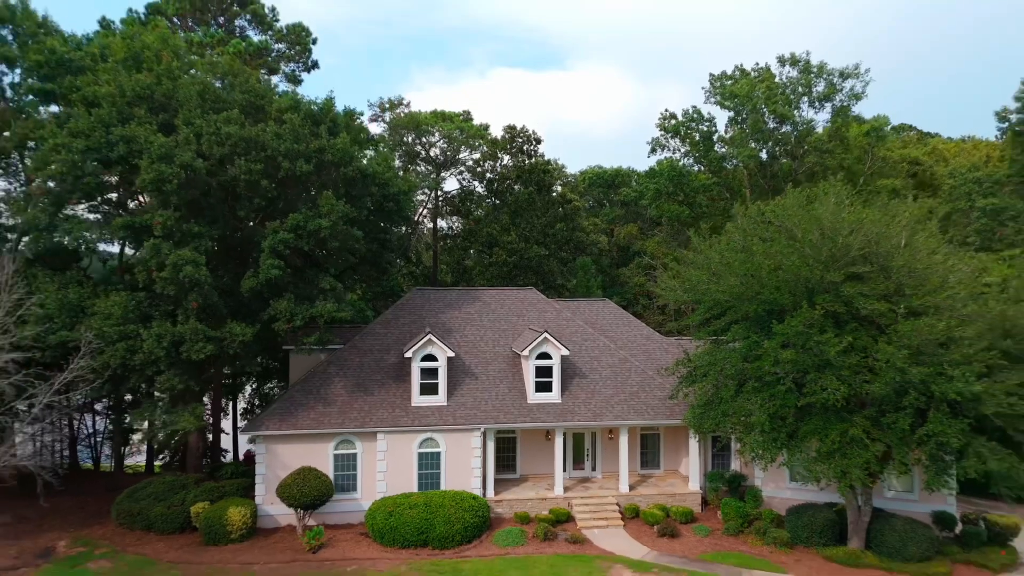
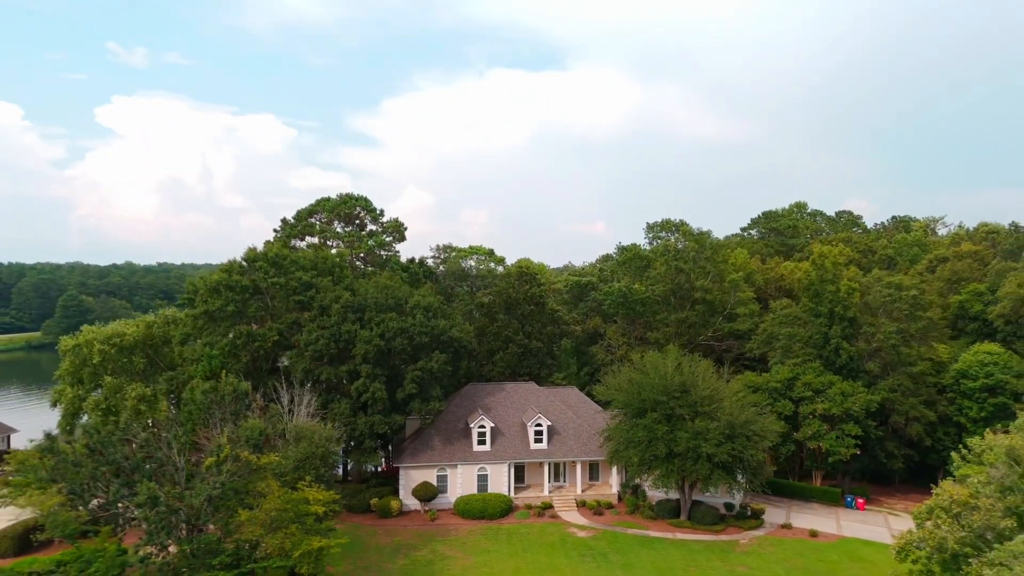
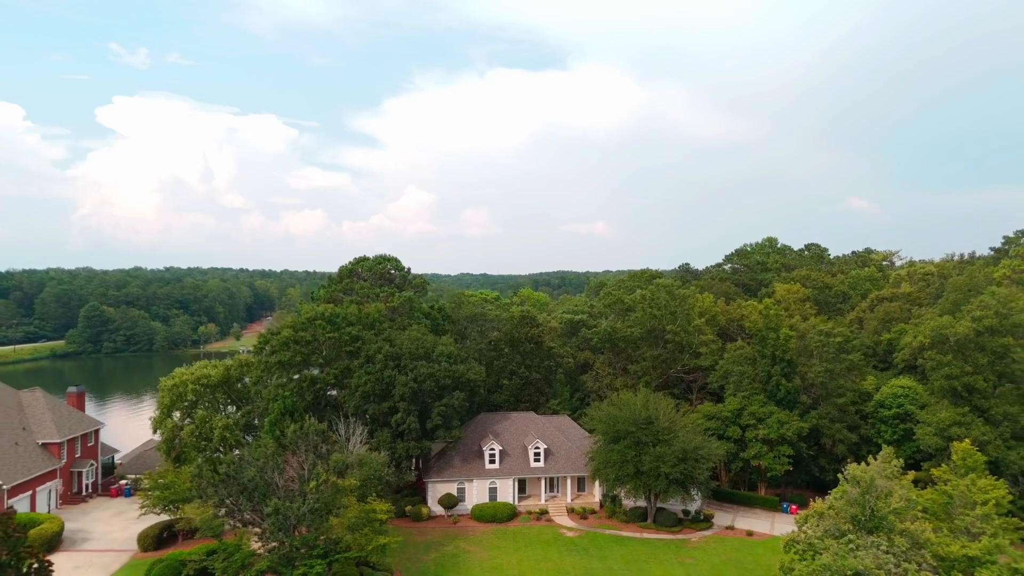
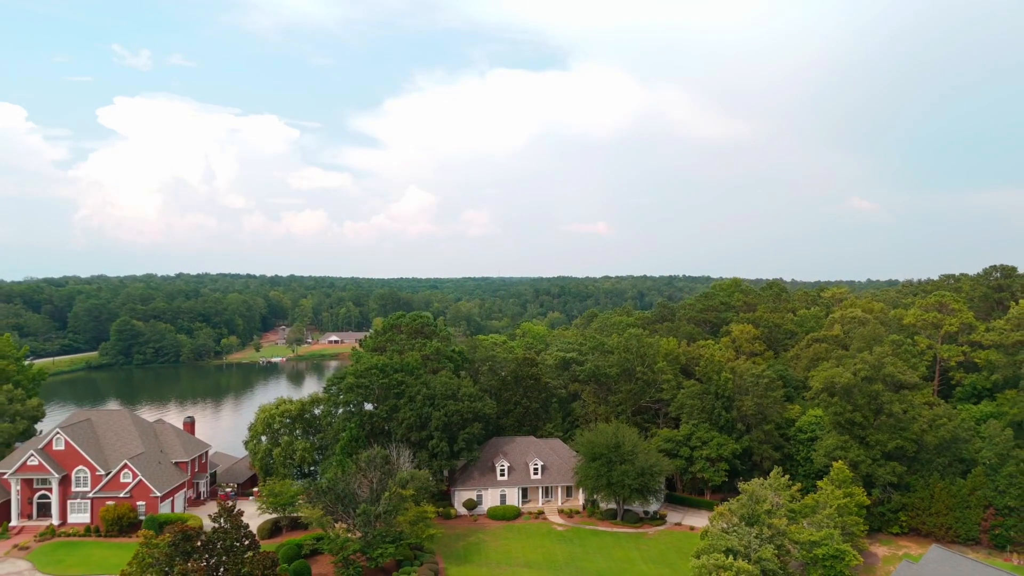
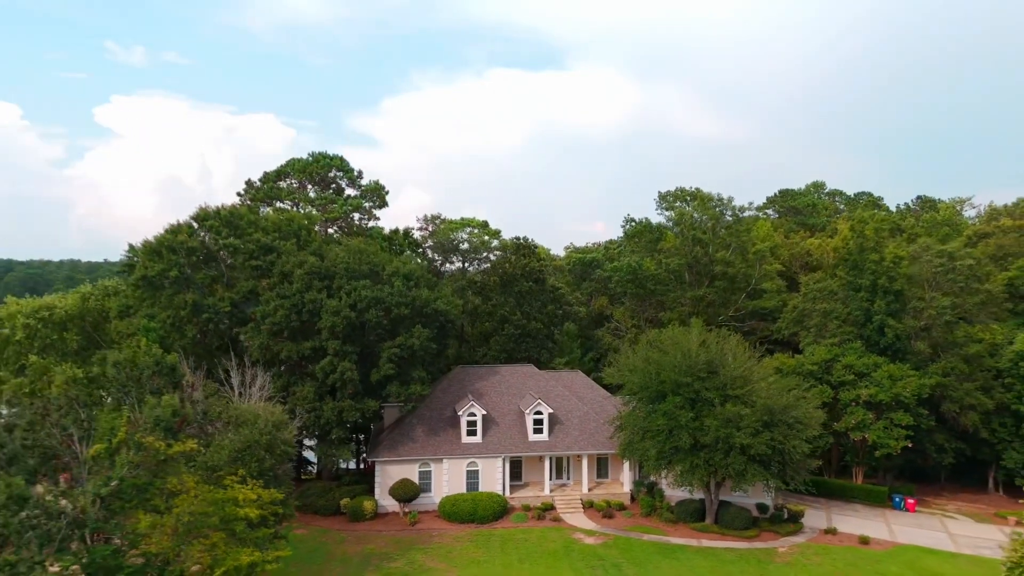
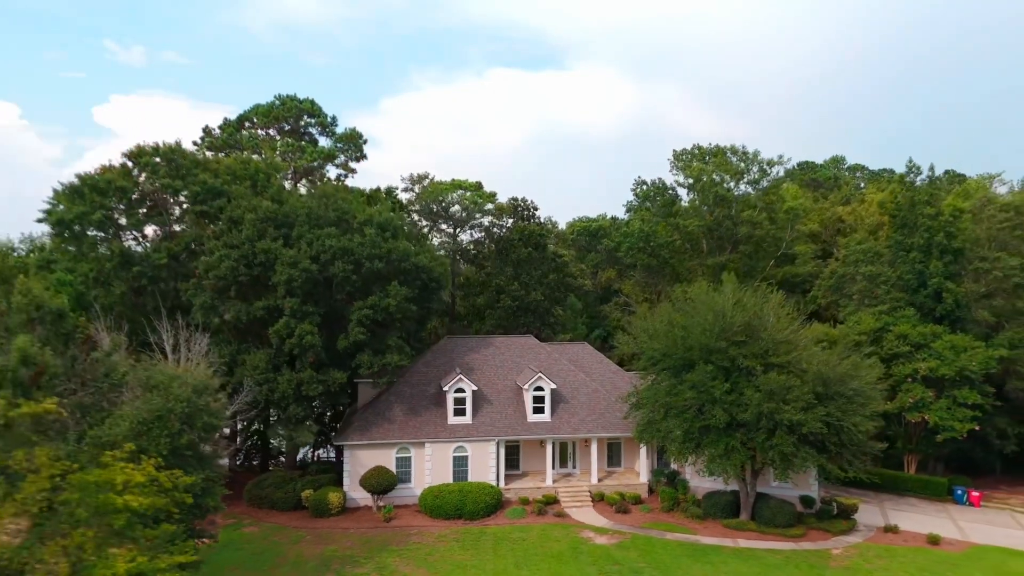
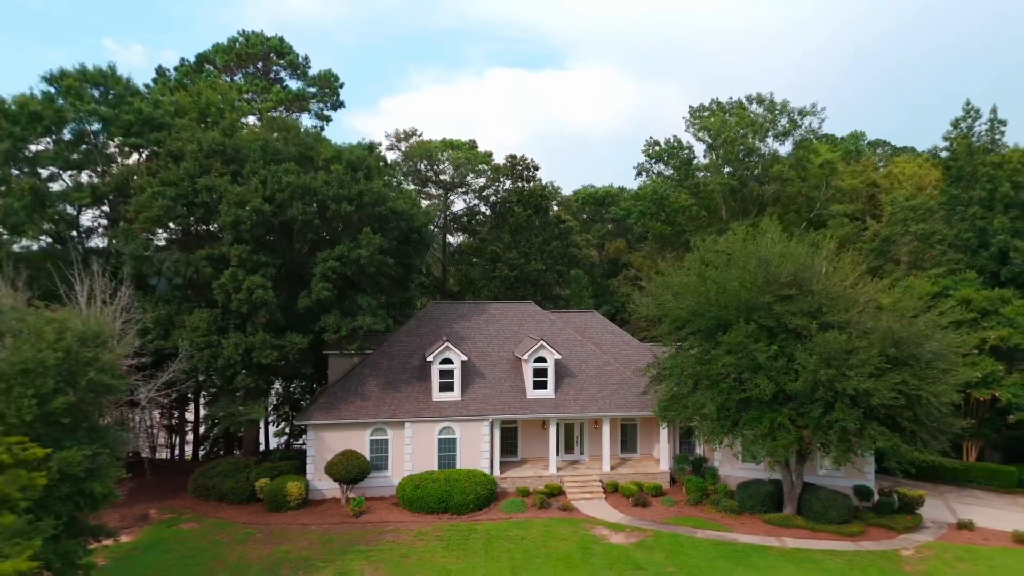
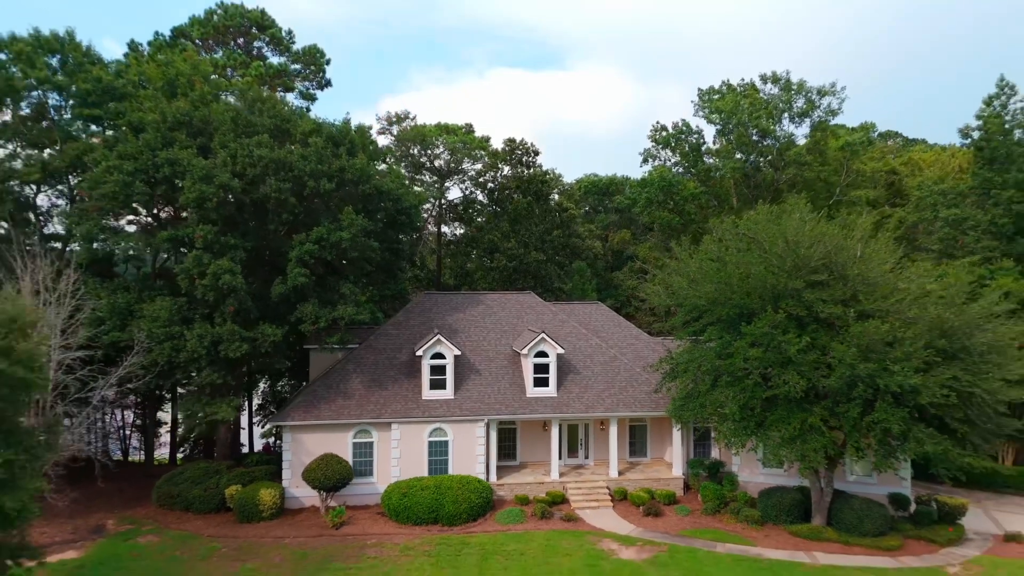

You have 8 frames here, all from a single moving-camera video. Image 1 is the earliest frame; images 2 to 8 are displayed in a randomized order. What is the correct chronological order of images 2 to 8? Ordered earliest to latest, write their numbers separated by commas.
8, 7, 6, 5, 2, 3, 4
